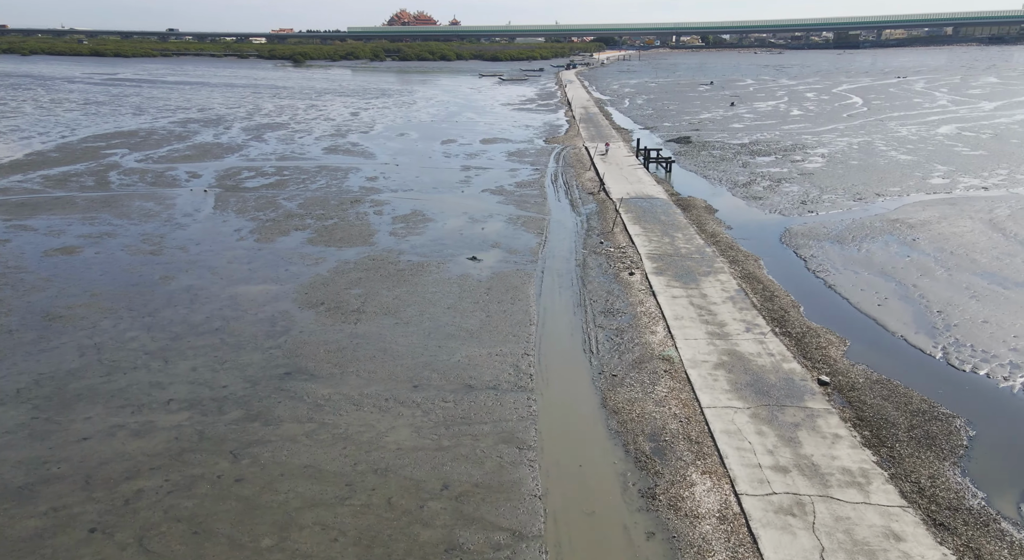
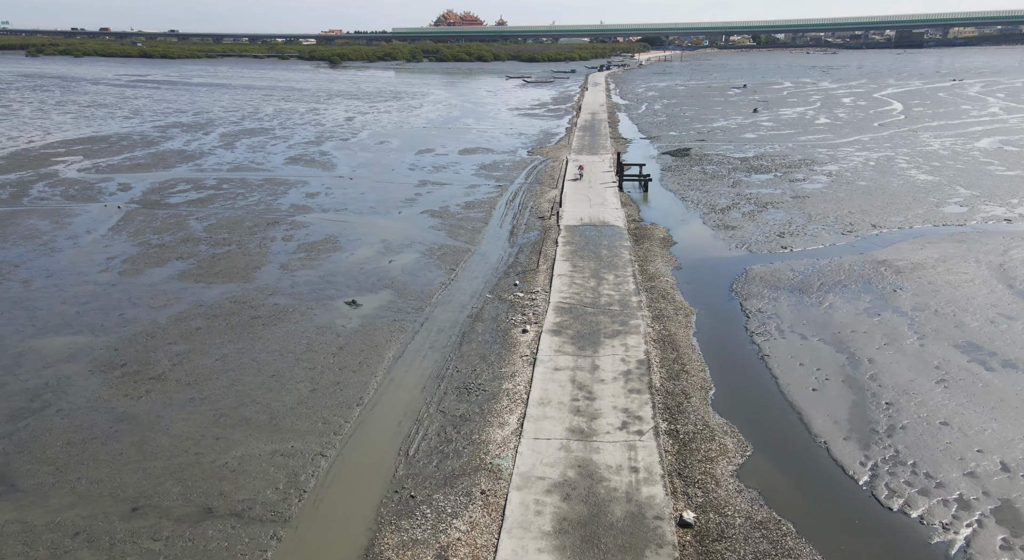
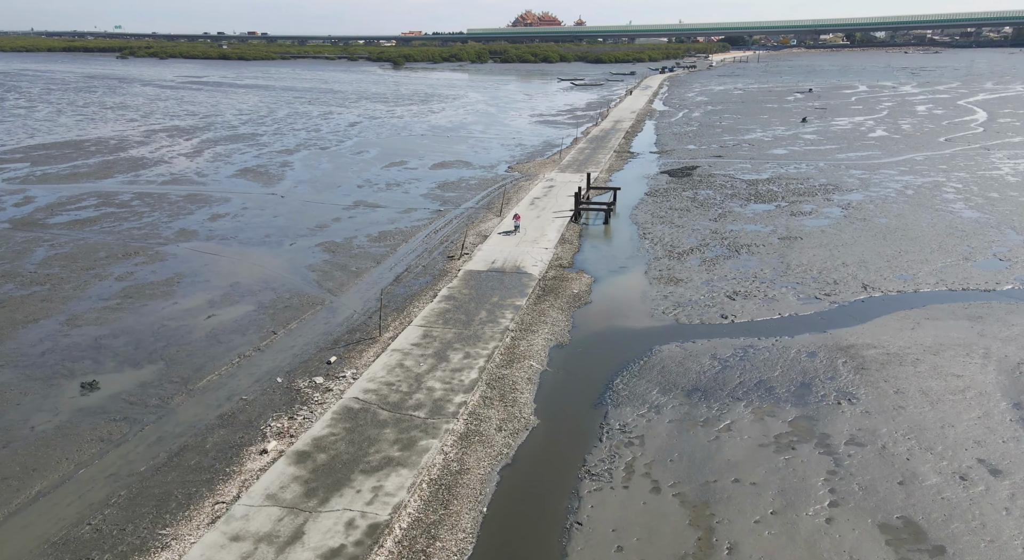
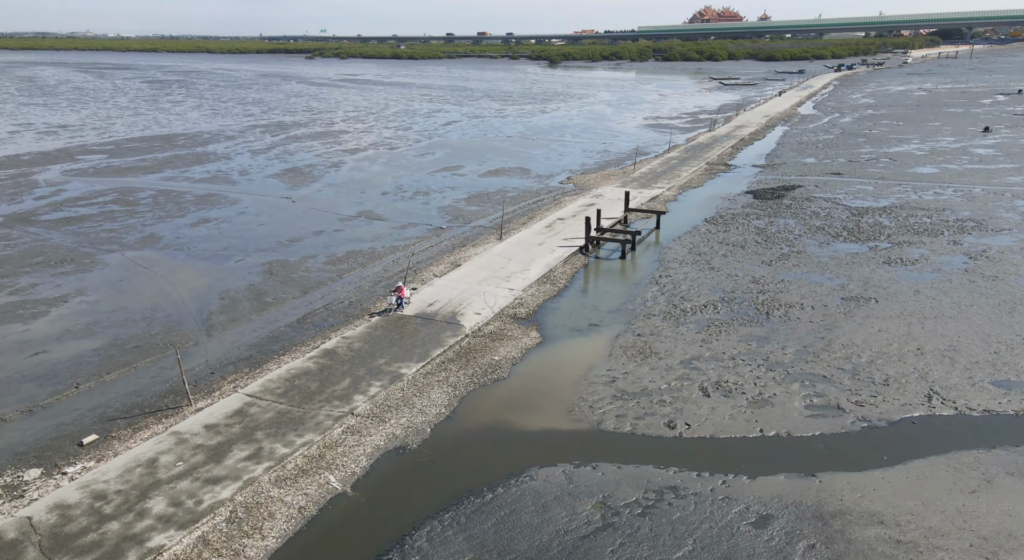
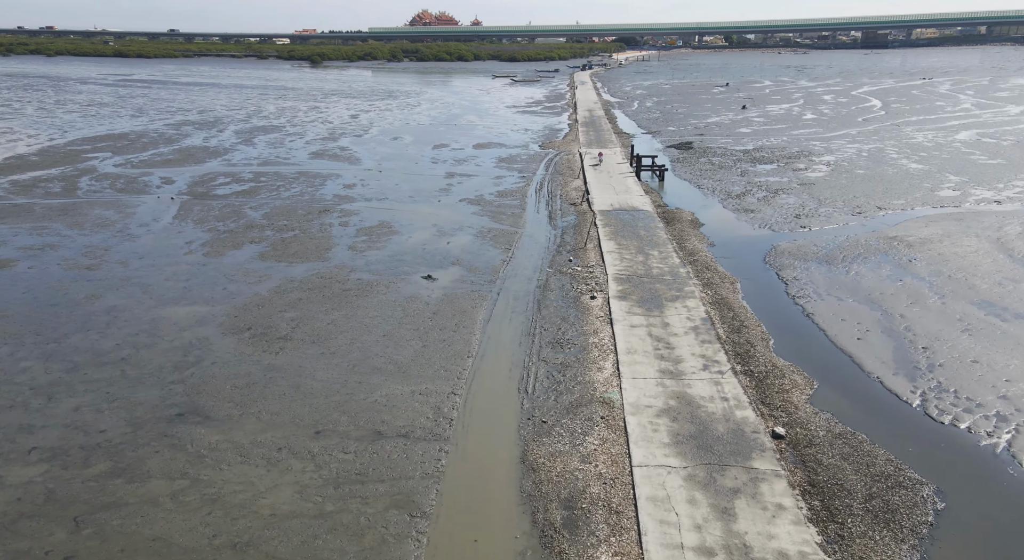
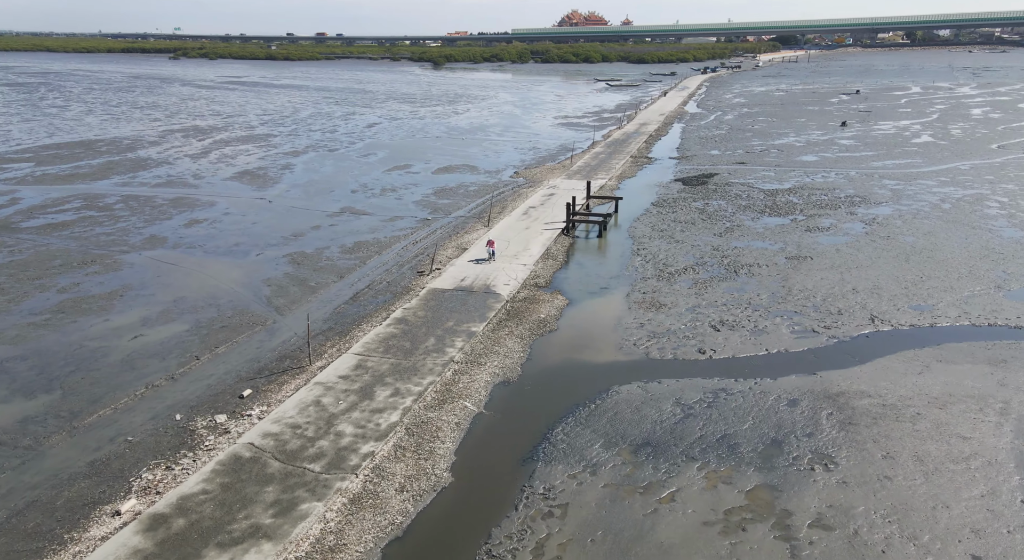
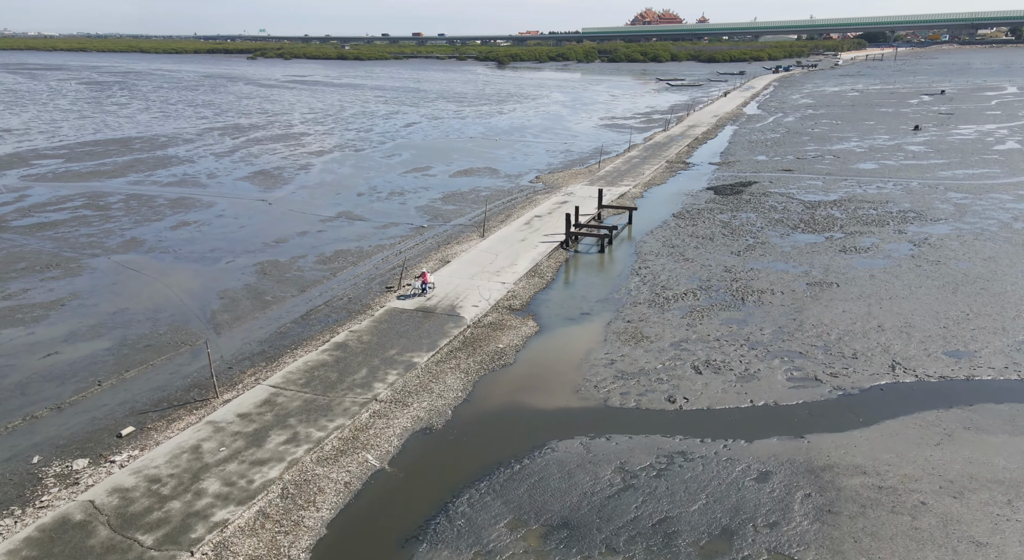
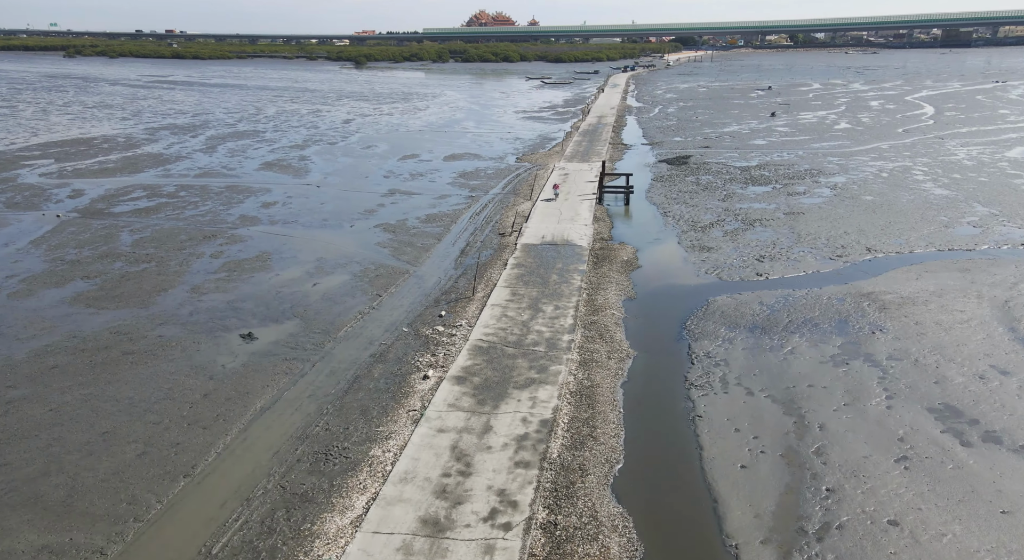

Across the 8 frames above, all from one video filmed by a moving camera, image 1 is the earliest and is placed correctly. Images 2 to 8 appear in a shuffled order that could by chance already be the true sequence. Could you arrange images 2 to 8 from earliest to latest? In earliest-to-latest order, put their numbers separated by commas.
5, 2, 8, 3, 6, 7, 4
